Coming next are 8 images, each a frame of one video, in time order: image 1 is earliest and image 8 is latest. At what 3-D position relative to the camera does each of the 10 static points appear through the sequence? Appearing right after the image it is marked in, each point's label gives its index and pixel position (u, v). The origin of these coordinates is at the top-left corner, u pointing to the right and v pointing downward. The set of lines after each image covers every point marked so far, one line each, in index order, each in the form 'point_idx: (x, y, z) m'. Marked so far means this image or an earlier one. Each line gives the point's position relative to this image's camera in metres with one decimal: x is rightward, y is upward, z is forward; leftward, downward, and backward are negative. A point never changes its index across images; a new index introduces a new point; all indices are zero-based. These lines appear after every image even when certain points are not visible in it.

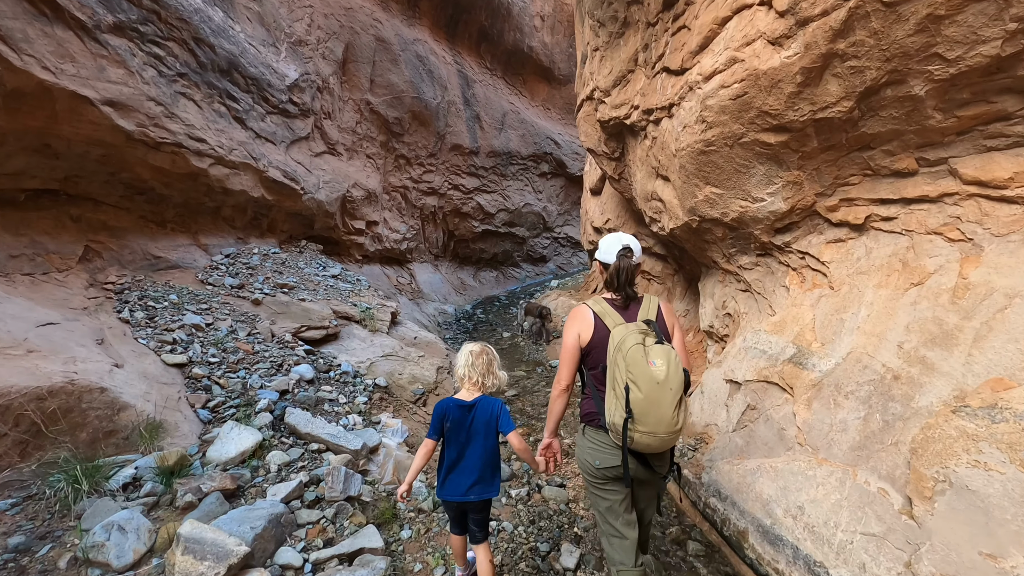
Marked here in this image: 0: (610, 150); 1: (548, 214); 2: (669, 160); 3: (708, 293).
0: (+1.2, +1.7, +6.8) m
1: (+1.1, +2.2, +16.1) m
2: (+1.4, +1.2, +4.9) m
3: (+1.9, -0.1, +5.3) m
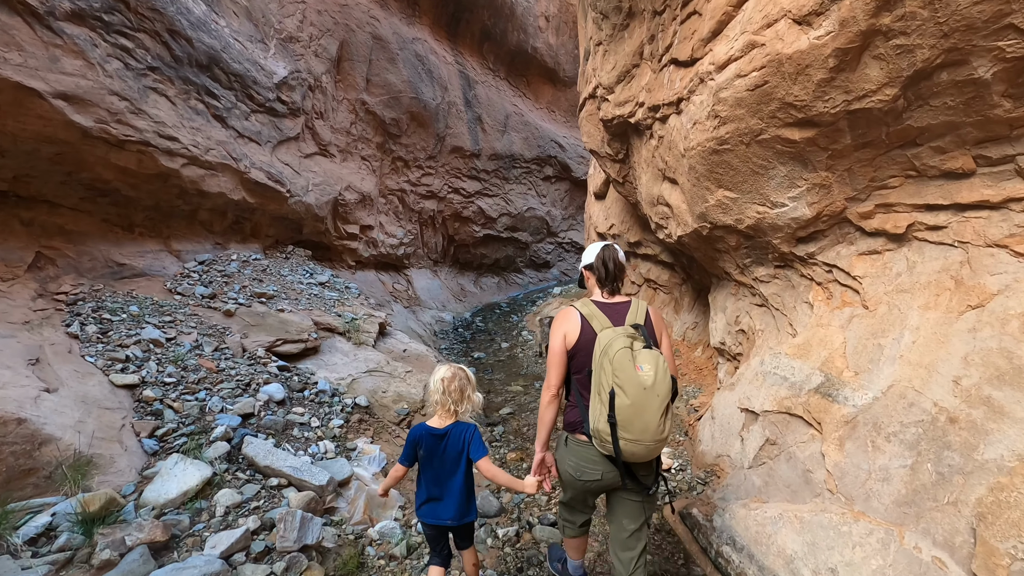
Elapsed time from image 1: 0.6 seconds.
0: (+1.2, +1.6, +6.4) m
1: (+1.2, +2.0, +15.6) m
2: (+1.3, +1.0, +4.4) m
3: (+1.9, -0.2, +4.9) m
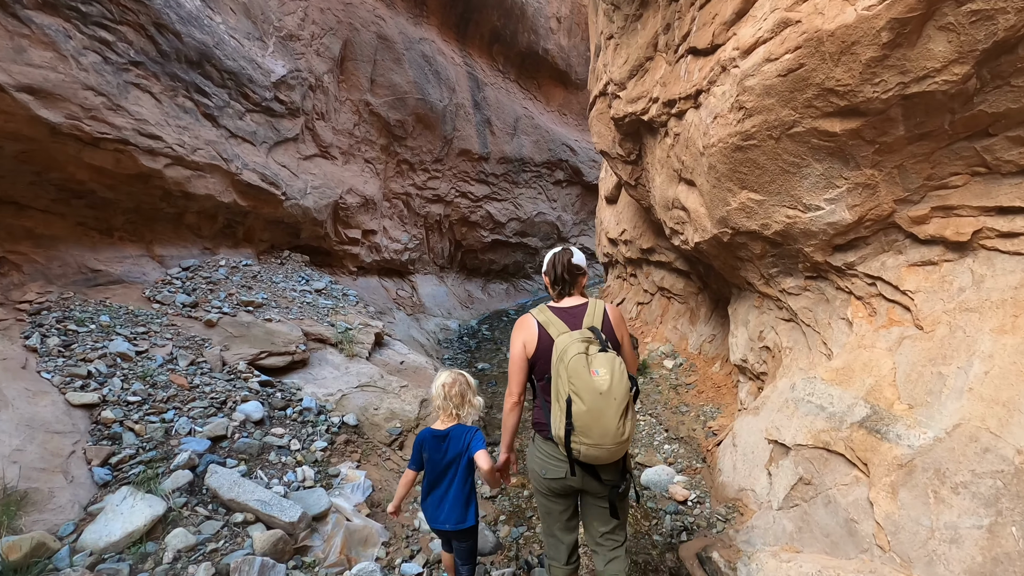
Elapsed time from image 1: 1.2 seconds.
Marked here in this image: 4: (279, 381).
0: (+1.3, +1.5, +6.0) m
1: (+1.5, +1.8, +15.2) m
2: (+1.4, +1.0, +4.0) m
3: (+1.9, -0.3, +4.5) m
4: (-1.9, -0.8, +4.5) m
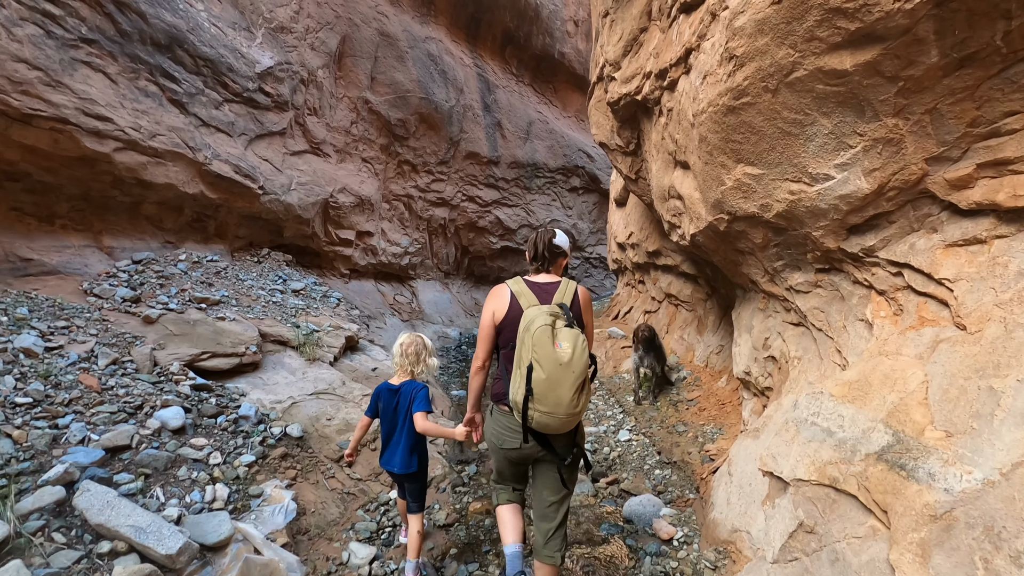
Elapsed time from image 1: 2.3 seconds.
0: (+1.1, +1.5, +5.4) m
1: (+1.8, +1.5, +14.7) m
2: (+1.1, +1.0, +3.4) m
3: (+1.6, -0.3, +3.8) m
4: (-2.2, -0.7, +4.0) m
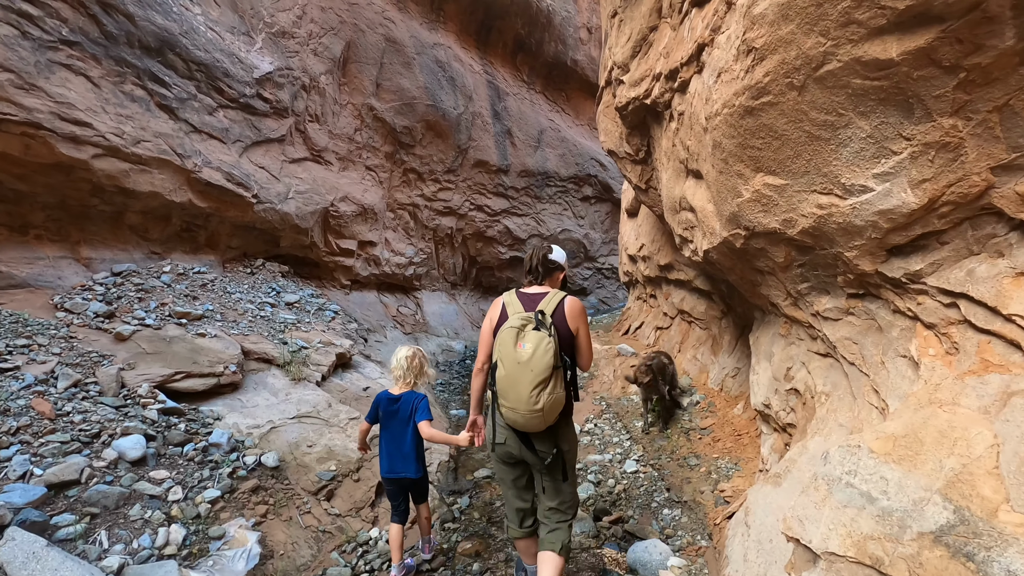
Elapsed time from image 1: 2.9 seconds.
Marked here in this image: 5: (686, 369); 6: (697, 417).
0: (+1.1, +1.3, +5.1) m
1: (+2.0, +1.2, +14.3) m
2: (+1.1, +0.8, +3.1) m
3: (+1.6, -0.4, +3.4) m
4: (-2.2, -0.8, +3.7) m
5: (+1.9, -0.9, +5.8) m
6: (+1.6, -1.1, +4.8) m
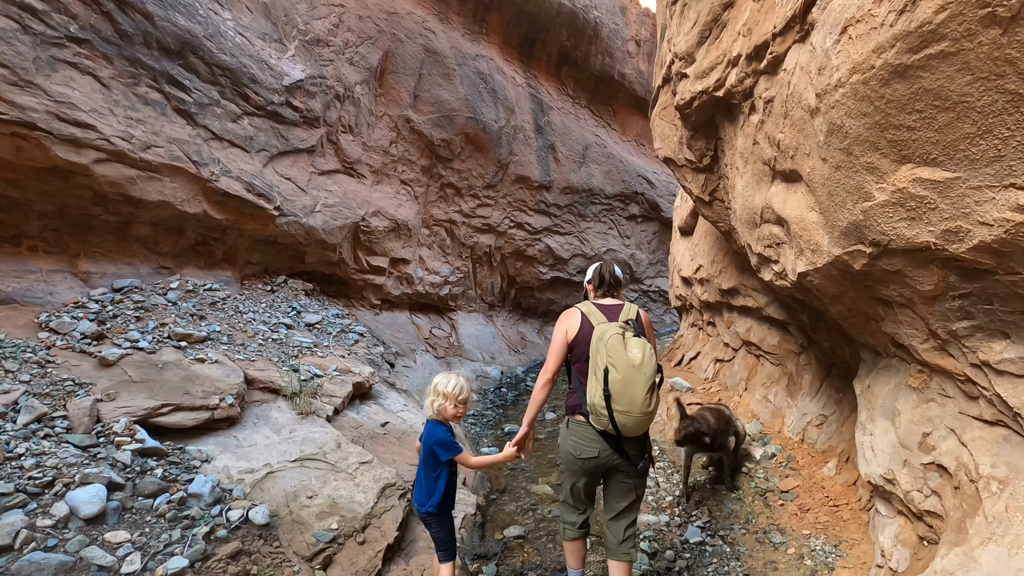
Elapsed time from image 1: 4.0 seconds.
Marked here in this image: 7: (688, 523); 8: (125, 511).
0: (+1.5, +1.1, +4.3) m
1: (+3.1, +0.6, +13.5) m
2: (+1.3, +0.7, +2.4) m
3: (+1.8, -0.6, +2.6) m
4: (-2.0, -1.0, +3.2) m
5: (+2.2, -1.1, +5.0) m
6: (+1.9, -1.4, +3.9) m
7: (+1.2, -1.6, +3.7) m
8: (-1.9, -1.1, +2.7) m
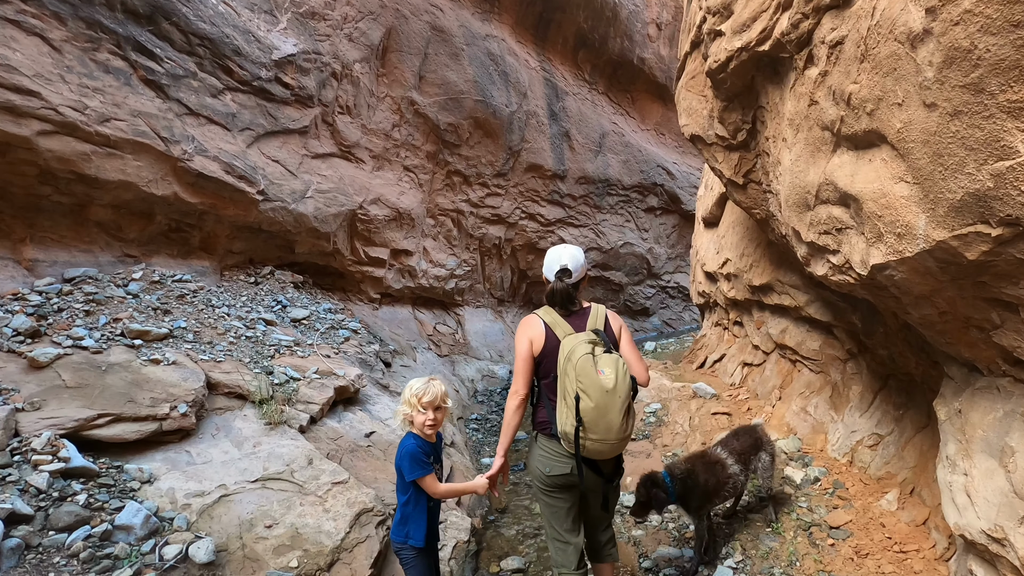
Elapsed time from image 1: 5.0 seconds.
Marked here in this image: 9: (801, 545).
0: (+1.5, +1.1, +3.7) m
1: (+3.4, +0.7, +12.8) m
2: (+1.2, +0.7, +1.8) m
3: (+1.8, -0.6, +2.0) m
4: (-2.0, -0.9, +2.7) m
5: (+2.3, -1.1, +4.3) m
6: (+1.9, -1.3, +3.3) m
7: (+1.2, -1.6, +3.1) m
8: (-2.0, -1.1, +2.2) m
9: (+1.6, -1.5, +3.1) m
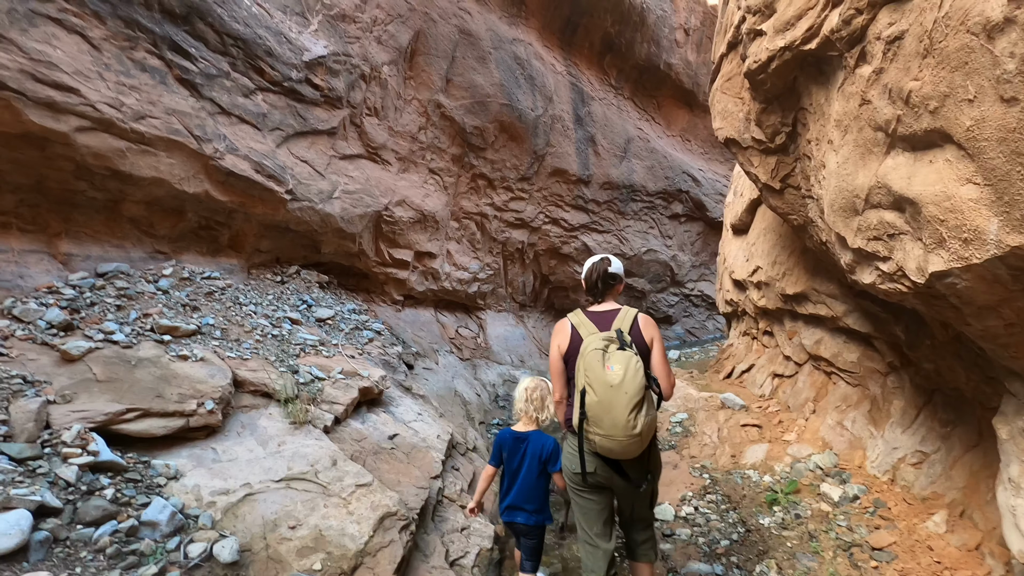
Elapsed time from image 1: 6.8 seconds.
0: (+1.7, +1.1, +3.6) m
1: (+3.9, +0.6, +12.6) m
2: (+1.4, +0.7, +1.7) m
3: (+1.9, -0.6, +1.9) m
4: (-1.9, -0.9, +2.7) m
5: (+2.5, -1.2, +4.2) m
6: (+2.1, -1.4, +3.2) m
7: (+1.3, -1.6, +2.9) m
8: (-1.9, -1.0, +2.2) m
9: (+1.8, -1.5, +2.9) m
